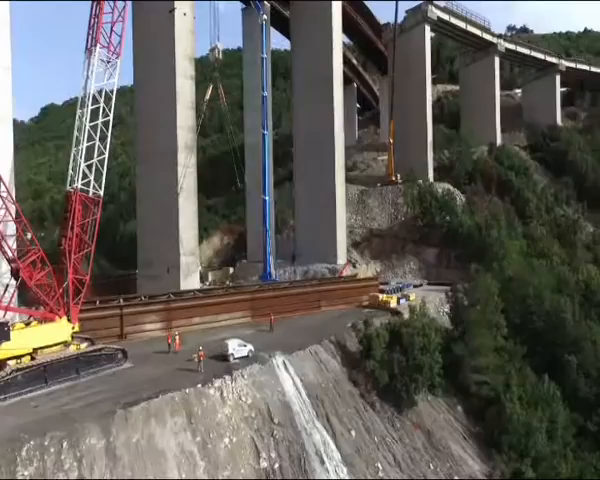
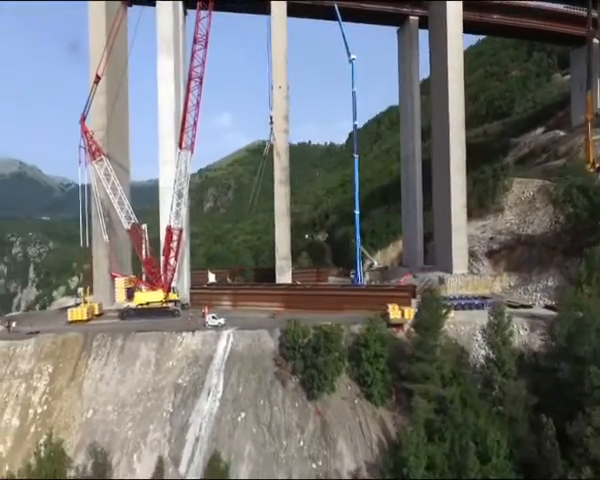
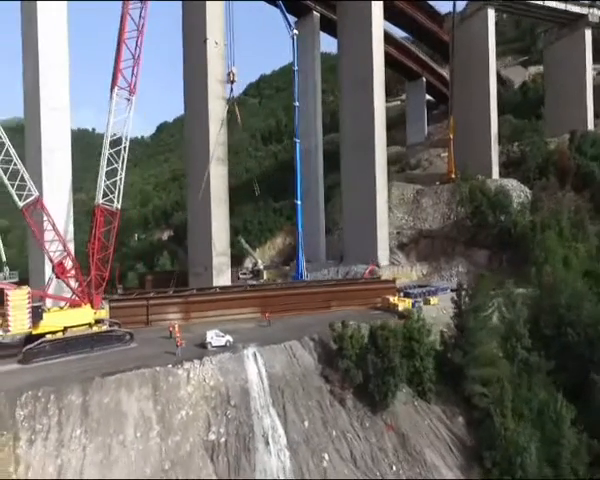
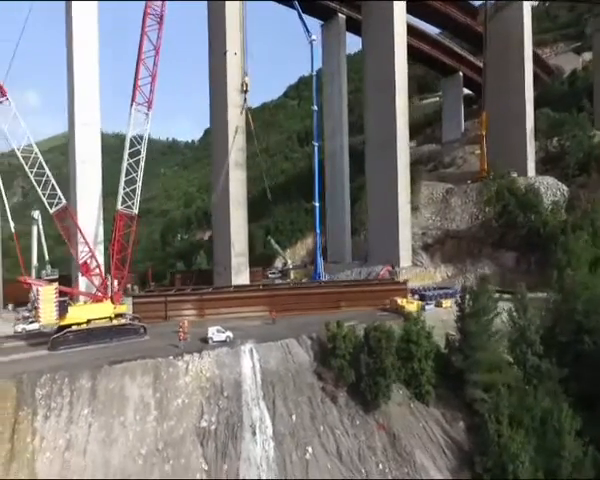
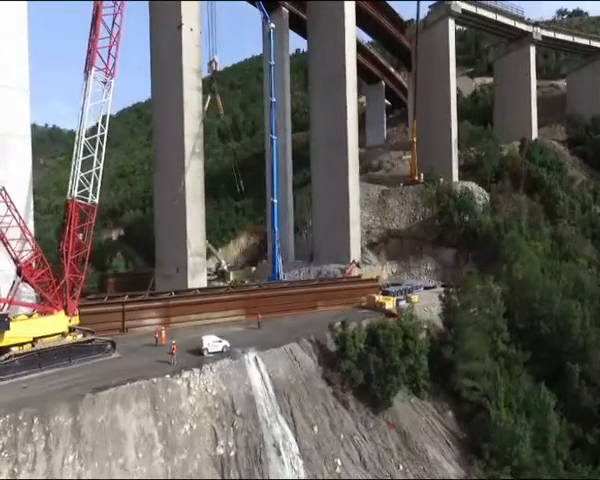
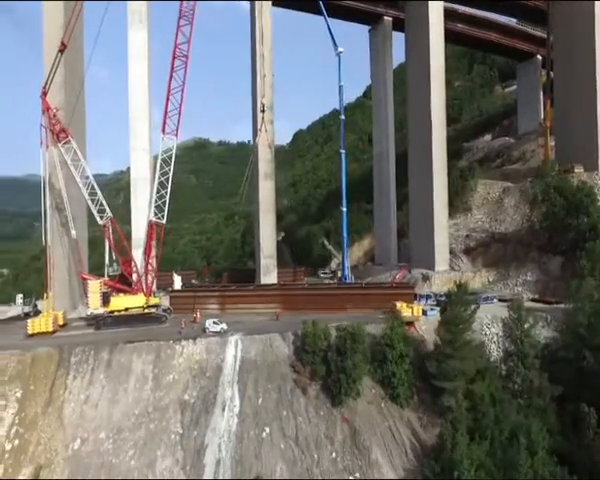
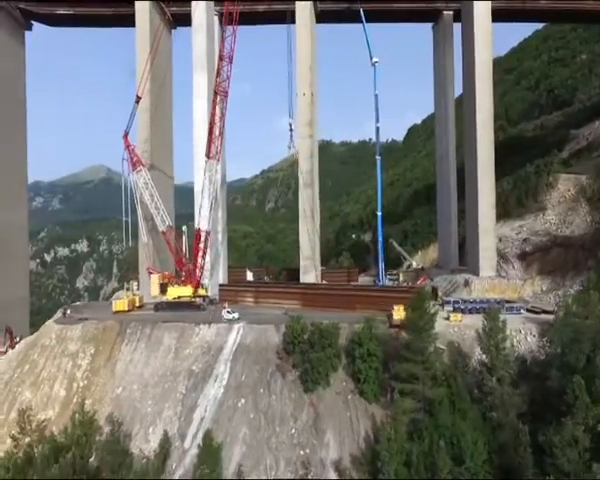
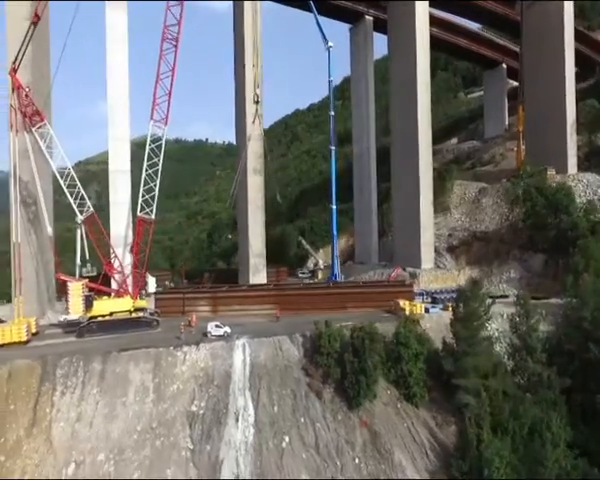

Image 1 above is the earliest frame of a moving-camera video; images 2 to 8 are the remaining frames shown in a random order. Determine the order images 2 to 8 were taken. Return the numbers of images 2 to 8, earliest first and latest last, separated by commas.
5, 3, 4, 8, 6, 2, 7
